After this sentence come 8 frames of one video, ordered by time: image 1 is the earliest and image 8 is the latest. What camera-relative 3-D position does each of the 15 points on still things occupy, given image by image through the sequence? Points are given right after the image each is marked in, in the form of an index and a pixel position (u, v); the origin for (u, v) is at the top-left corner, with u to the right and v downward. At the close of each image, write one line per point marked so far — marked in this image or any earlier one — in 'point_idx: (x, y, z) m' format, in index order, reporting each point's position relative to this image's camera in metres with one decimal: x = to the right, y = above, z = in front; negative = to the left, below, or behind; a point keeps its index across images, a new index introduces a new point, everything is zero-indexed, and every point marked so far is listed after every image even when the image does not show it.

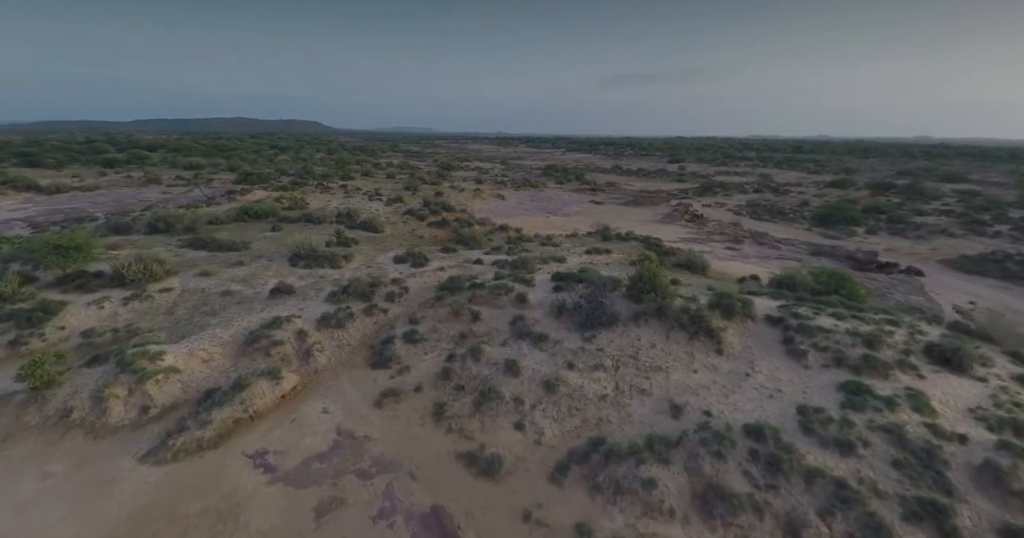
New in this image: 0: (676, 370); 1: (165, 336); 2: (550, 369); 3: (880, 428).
0: (+3.7, -2.3, +10.0) m
1: (-10.4, -2.0, +13.2) m
2: (+0.9, -2.3, +10.3) m
3: (+6.7, -2.9, +8.1) m
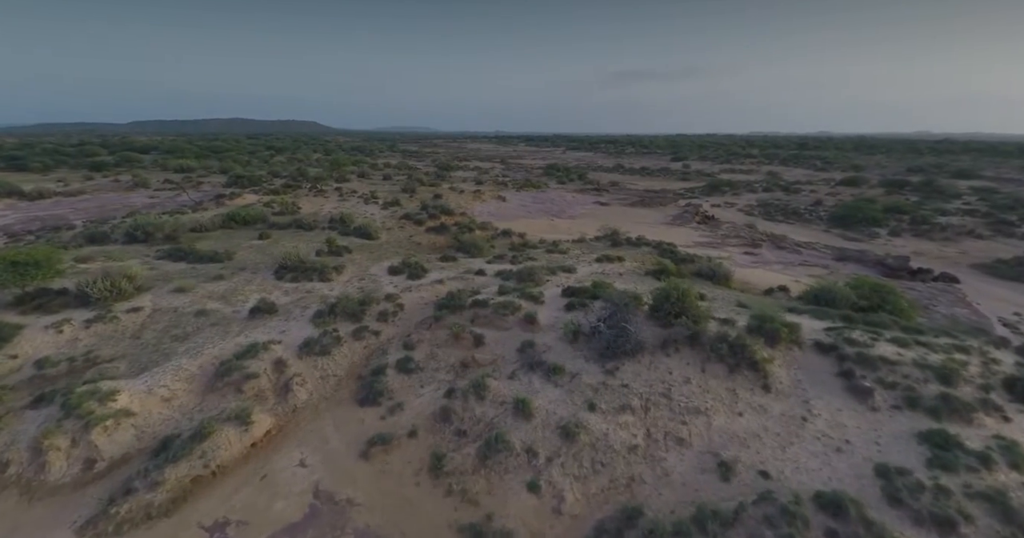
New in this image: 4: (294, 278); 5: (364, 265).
0: (+3.9, -2.7, +8.4) m
1: (-10.1, -2.6, +11.7) m
2: (+1.1, -2.8, +8.7) m
3: (+6.9, -3.3, +6.5) m
4: (-8.5, -0.3, +17.2) m
5: (-6.5, +0.2, +19.3) m
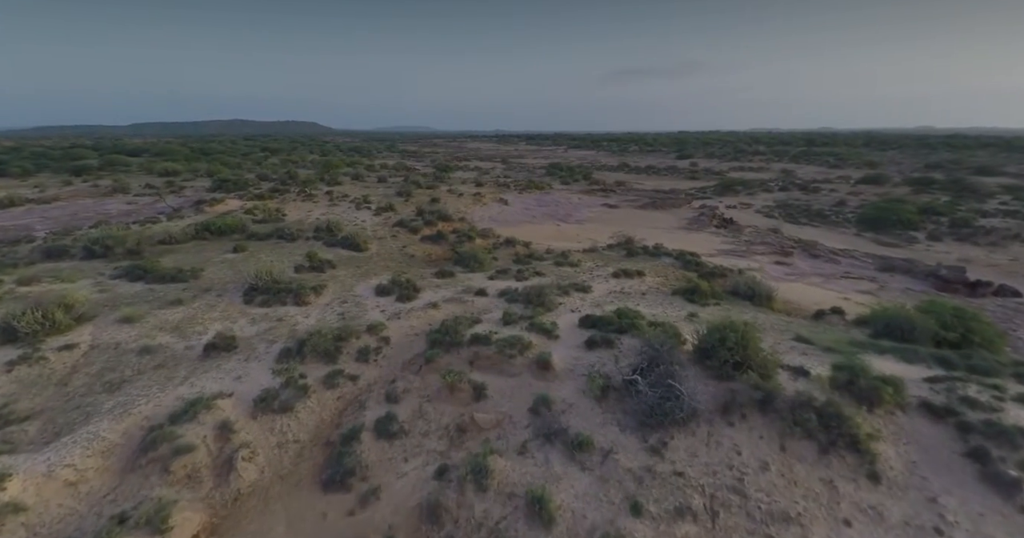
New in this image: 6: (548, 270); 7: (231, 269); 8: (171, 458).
0: (+4.1, -3.4, +6.0) m
1: (-9.9, -3.3, +9.3) m
2: (+1.3, -3.5, +6.3) m
3: (+7.1, -4.0, +4.1) m
4: (-8.3, -1.1, +14.8) m
5: (-6.3, -0.6, +16.9) m
6: (+1.5, -0.1, +18.7) m
7: (-11.4, 0.0, +17.9) m
8: (-6.1, -3.4, +7.9) m
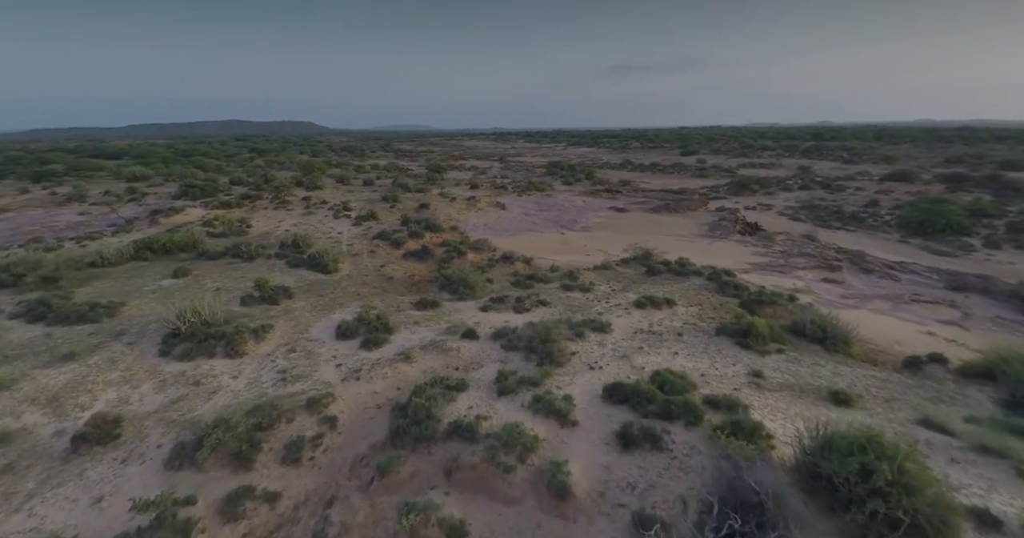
0: (+4.1, -4.4, +2.5) m
1: (-10.0, -4.4, +5.8) m
2: (+1.3, -4.5, +2.9) m
3: (+7.1, -4.9, +0.6) m
4: (-8.4, -2.1, +11.4) m
5: (-6.3, -1.6, +13.4) m
6: (+1.5, -1.0, +15.2) m
7: (-11.5, -1.1, +14.5) m
8: (-6.1, -4.4, +4.5) m
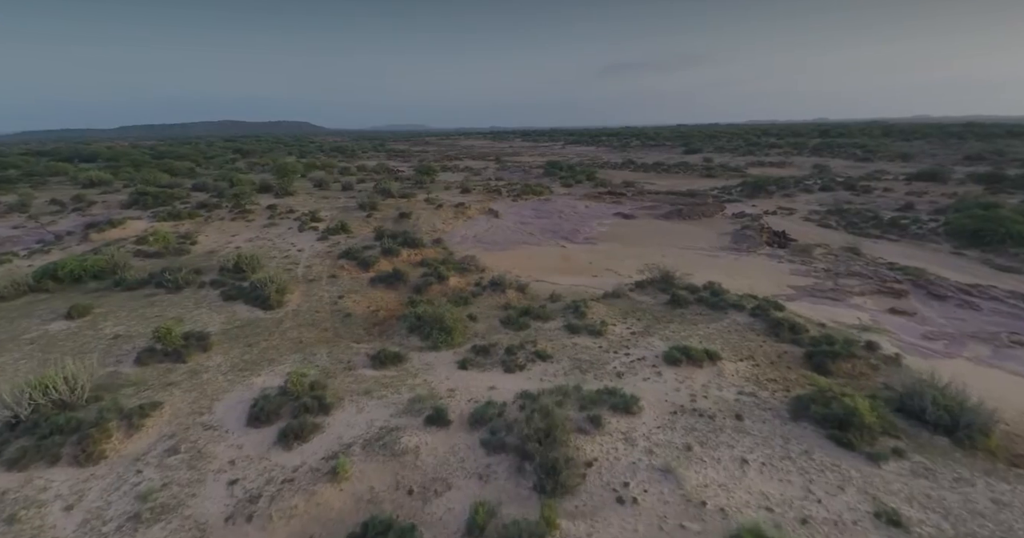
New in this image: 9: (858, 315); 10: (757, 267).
0: (+3.9, -5.4, -1.1) m
1: (-10.2, -5.6, +2.1) m
2: (+1.0, -5.5, -0.8) m
3: (+6.9, -6.0, -3.0) m
4: (-8.6, -3.3, +7.7) m
5: (-6.6, -2.7, +9.7) m
6: (+1.2, -2.0, +11.6) m
7: (-11.8, -2.2, +10.8) m
8: (-6.3, -5.6, +0.8) m
9: (+11.5, -1.4, +14.7) m
10: (+10.8, +0.1, +19.5) m
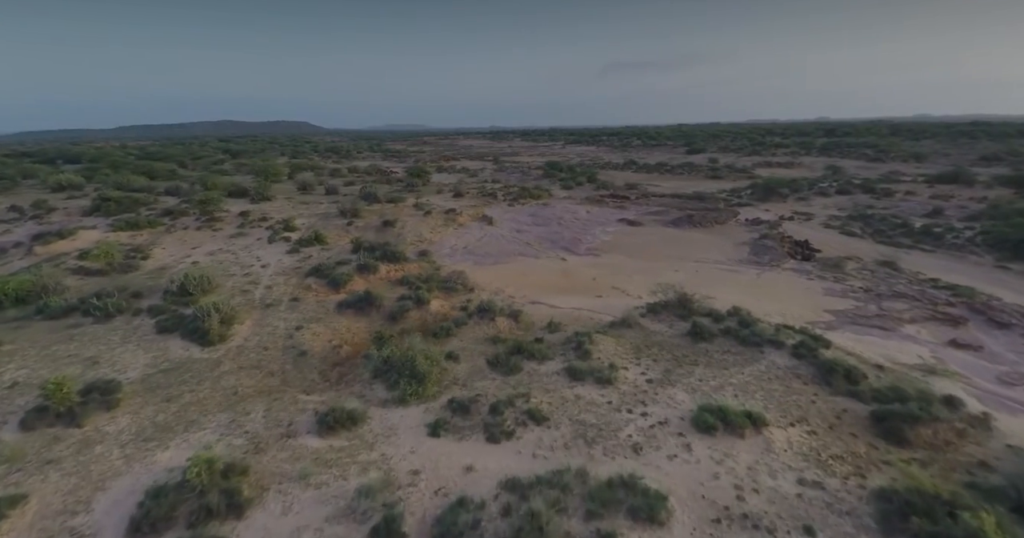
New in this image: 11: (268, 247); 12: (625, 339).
0: (+3.6, -6.1, -3.5) m
1: (-10.5, -6.3, -0.2) m
2: (+0.8, -6.3, -3.2) m
3: (+6.6, -6.7, -5.4) m
4: (-8.9, -4.0, +5.3) m
5: (-6.9, -3.4, +7.4) m
6: (+0.9, -2.7, +9.2) m
7: (-12.0, -3.0, +8.4) m
8: (-6.6, -6.3, -1.6) m
9: (+11.2, -2.1, +12.3) m
10: (+10.5, -0.6, +17.1) m
11: (-11.0, +1.0, +19.9) m
12: (+3.1, -1.9, +12.3) m
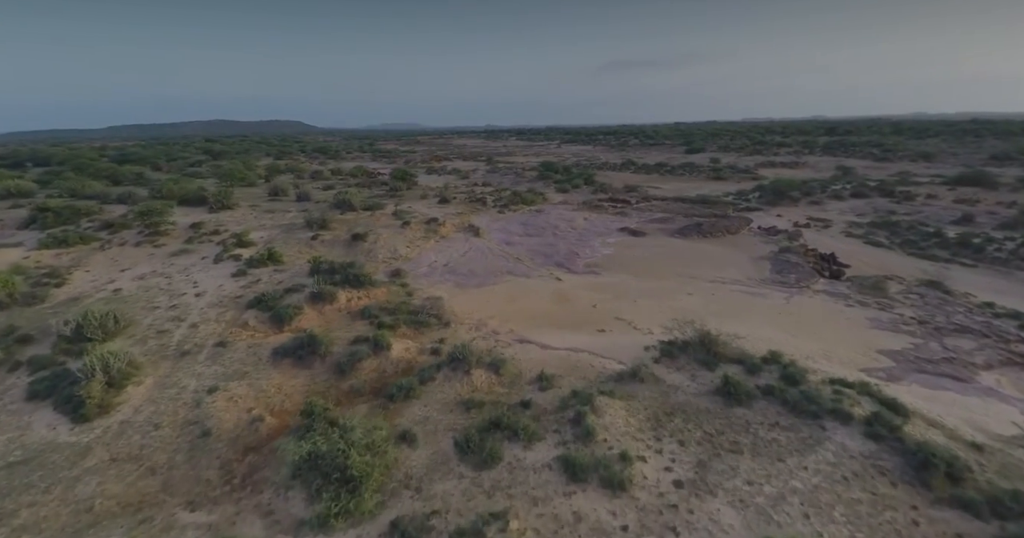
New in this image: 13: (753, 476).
0: (+3.3, -7.1, -6.3) m
1: (-10.8, -7.3, -3.2) m
2: (+0.5, -7.2, -6.0) m
3: (+6.3, -7.6, -8.1) m
4: (-9.3, -5.0, +2.4) m
5: (-7.3, -4.4, +4.5) m
6: (+0.5, -3.7, +6.4) m
7: (-12.4, -3.9, +5.4) m
8: (-6.9, -7.3, -4.5) m
9: (+10.8, -3.0, +9.5) m
10: (+10.0, -1.5, +14.4) m
11: (-11.5, 0.0, +16.9) m
12: (+2.7, -2.8, +9.5) m
13: (+3.9, -3.3, +7.1) m
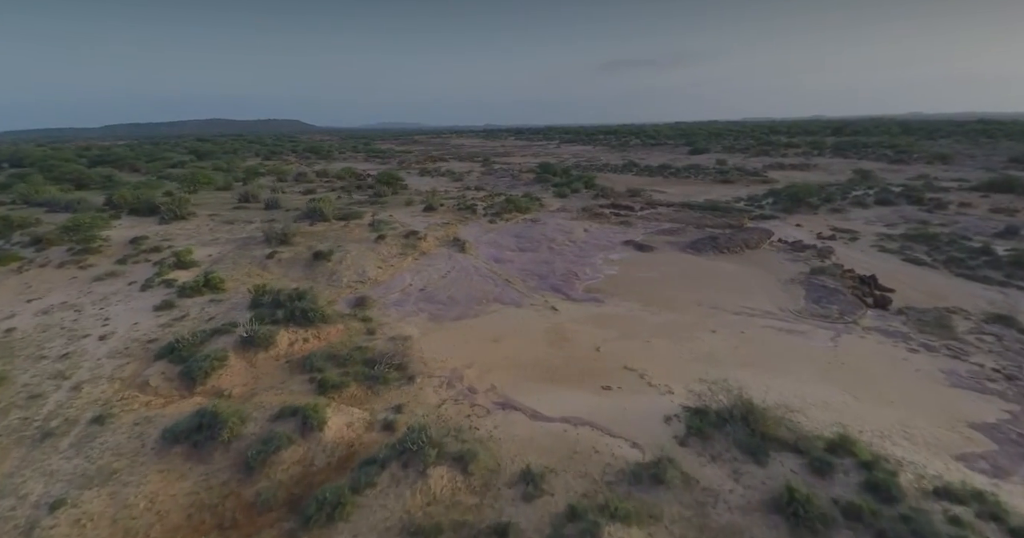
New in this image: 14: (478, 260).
0: (+2.9, -8.1, -9.2) m
1: (-11.2, -8.3, -6.1) m
2: (0.0, -8.2, -8.9) m
3: (+5.9, -8.6, -11.0) m
4: (-9.7, -6.0, -0.5) m
5: (-7.7, -5.4, +1.5) m
6: (0.0, -4.6, +3.4) m
7: (-12.9, -4.9, +2.5) m
8: (-7.4, -8.3, -7.4) m
9: (+10.3, -4.0, +6.6) m
10: (+9.6, -2.5, +11.5) m
11: (-11.9, -0.9, +14.0) m
12: (+2.2, -3.8, +6.6) m
13: (+3.5, -4.3, +4.2) m
14: (-1.5, +0.3, +19.6) m
